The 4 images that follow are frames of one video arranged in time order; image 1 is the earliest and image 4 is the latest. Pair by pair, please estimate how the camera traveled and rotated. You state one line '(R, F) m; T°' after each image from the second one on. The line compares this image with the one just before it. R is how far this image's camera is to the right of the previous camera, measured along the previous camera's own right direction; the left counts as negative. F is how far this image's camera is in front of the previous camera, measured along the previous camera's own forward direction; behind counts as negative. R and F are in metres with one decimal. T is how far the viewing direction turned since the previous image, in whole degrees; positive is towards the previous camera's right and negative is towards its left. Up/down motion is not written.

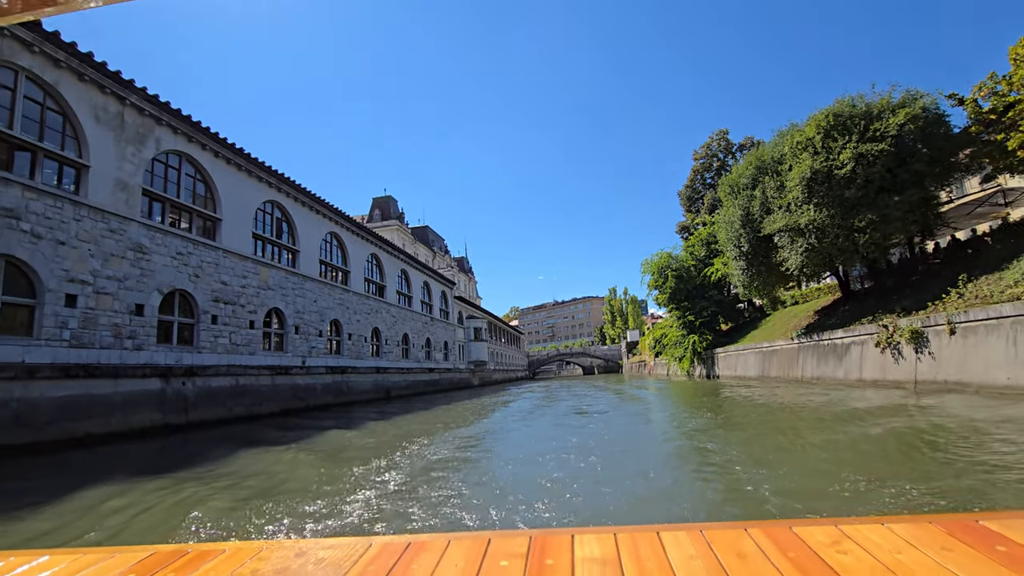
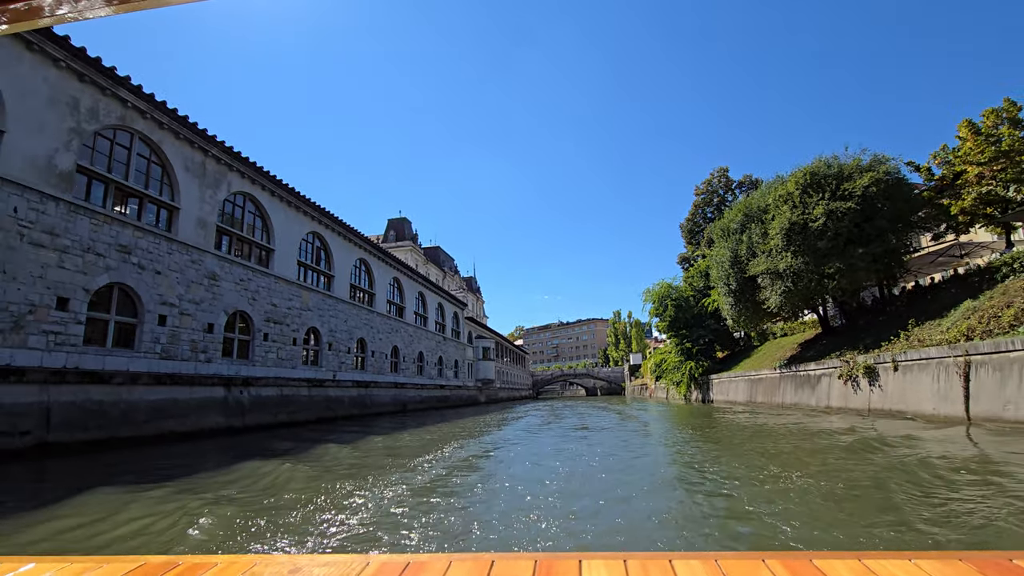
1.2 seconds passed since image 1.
(-0.1, +0.1) m; 0°
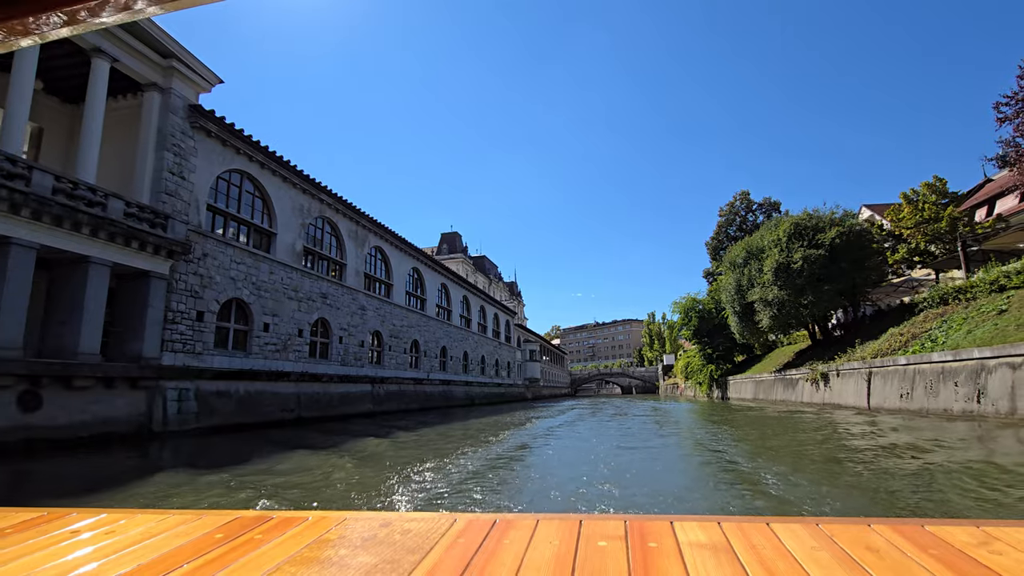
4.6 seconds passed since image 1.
(-0.6, -1.1) m; -2°
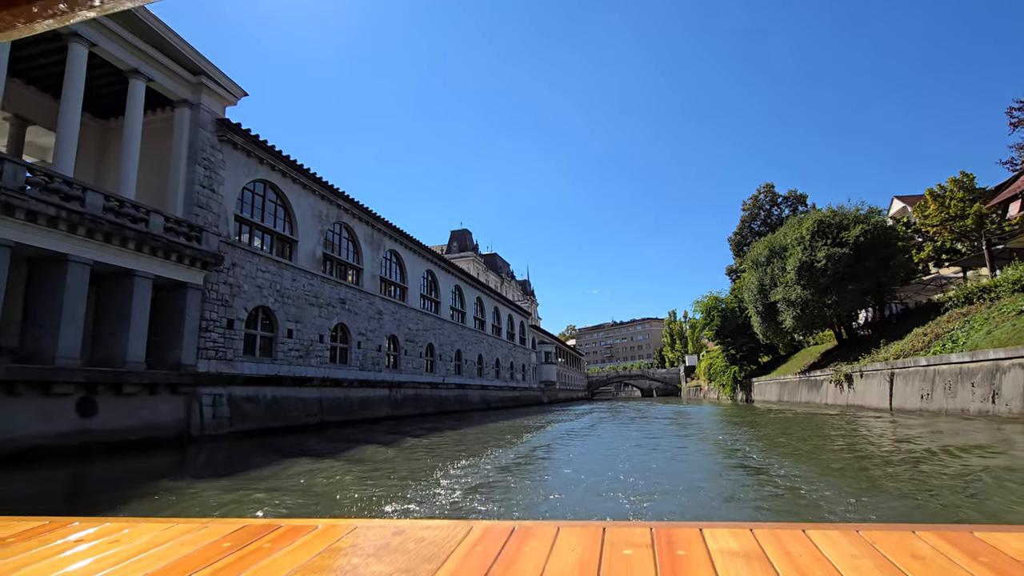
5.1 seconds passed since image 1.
(-0.2, +0.2) m; -1°
